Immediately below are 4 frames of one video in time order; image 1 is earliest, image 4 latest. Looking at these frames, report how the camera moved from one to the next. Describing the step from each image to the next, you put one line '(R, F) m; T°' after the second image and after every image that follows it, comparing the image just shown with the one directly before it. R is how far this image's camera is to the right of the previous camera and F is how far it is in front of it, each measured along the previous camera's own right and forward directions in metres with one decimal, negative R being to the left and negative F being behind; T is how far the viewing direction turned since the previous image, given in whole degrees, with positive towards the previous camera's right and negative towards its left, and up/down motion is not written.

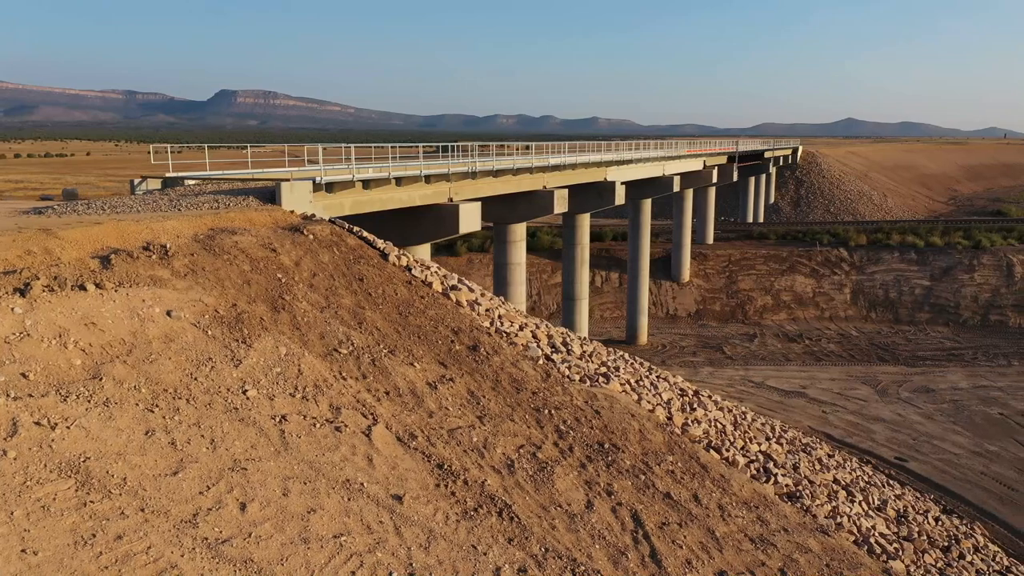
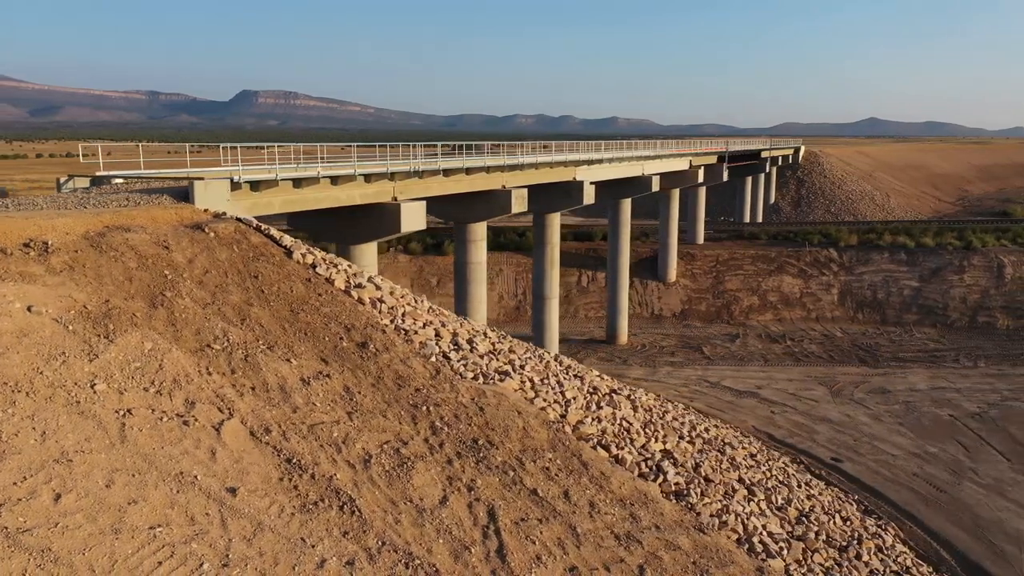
(+1.9, -0.1) m; -1°
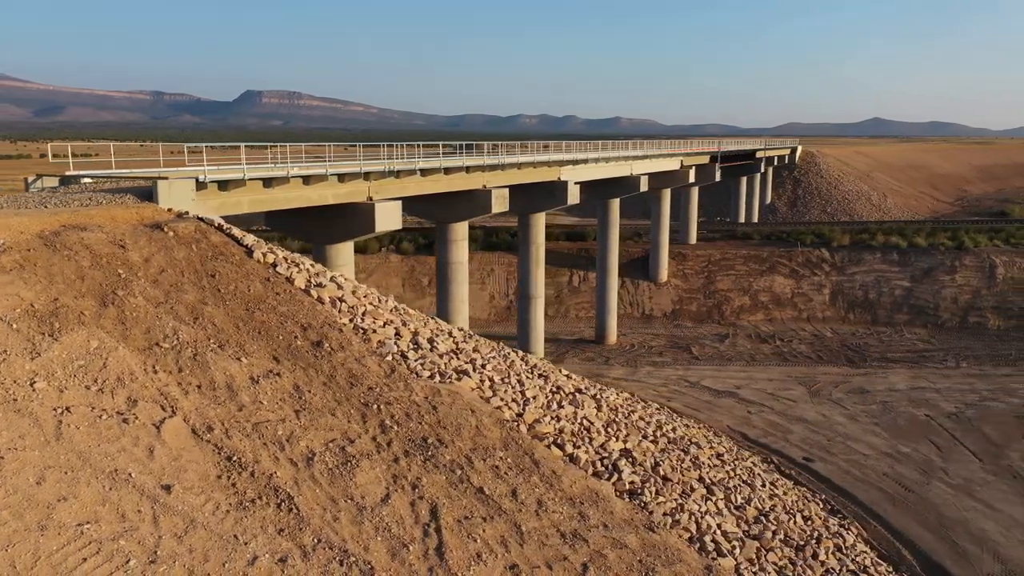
(+0.7, 0.0) m; 0°
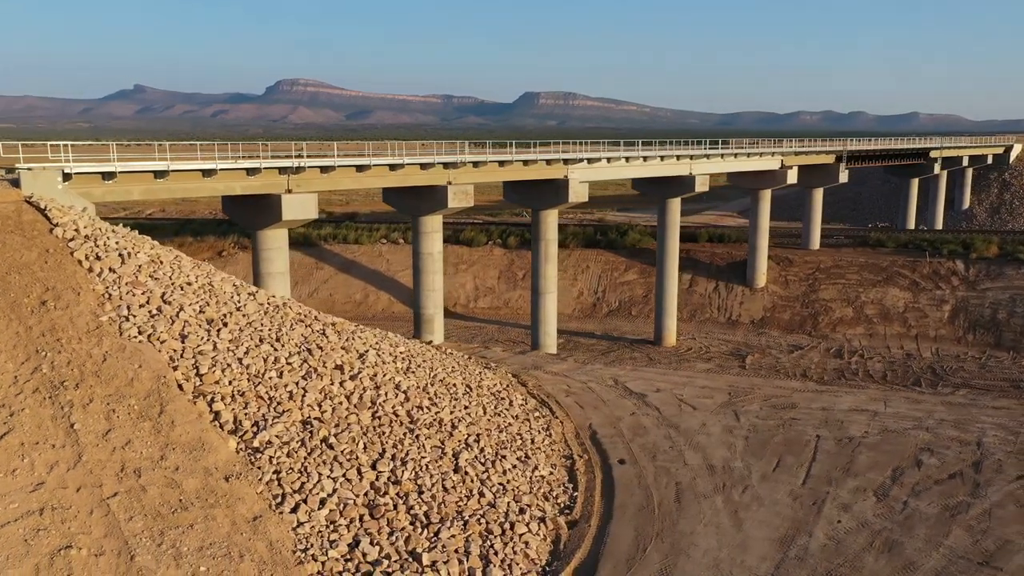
(+9.9, +0.3) m; -17°
